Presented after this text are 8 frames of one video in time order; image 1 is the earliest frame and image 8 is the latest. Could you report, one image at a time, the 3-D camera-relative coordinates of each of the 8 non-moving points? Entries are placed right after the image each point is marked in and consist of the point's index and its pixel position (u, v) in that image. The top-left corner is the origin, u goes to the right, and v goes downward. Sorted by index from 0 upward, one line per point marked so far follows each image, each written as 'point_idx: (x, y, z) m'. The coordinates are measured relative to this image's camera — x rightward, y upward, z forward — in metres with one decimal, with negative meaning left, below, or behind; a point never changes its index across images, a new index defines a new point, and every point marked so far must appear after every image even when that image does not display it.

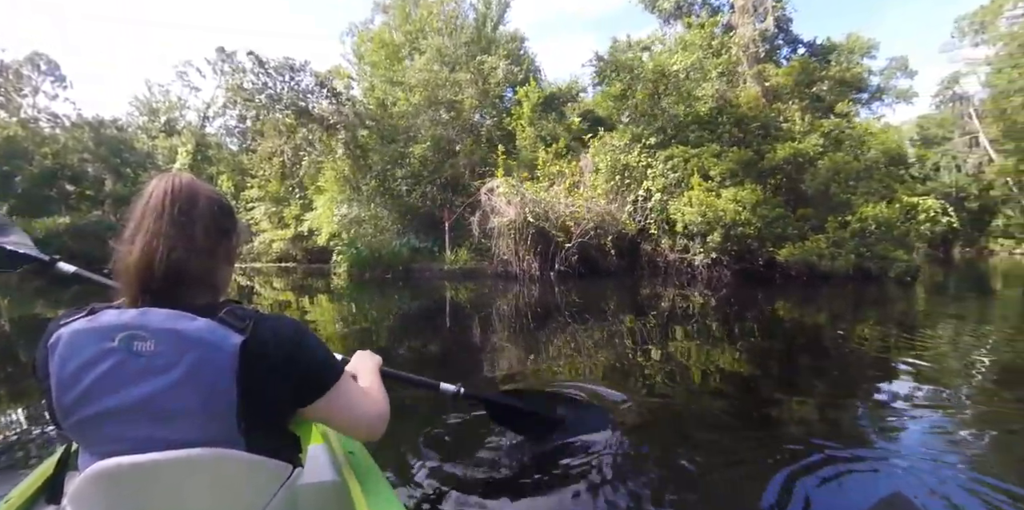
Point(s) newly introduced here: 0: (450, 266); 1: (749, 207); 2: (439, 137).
0: (-1.6, -0.3, +14.0) m
1: (+5.3, +1.1, +10.6) m
2: (-2.3, +3.7, +14.9) m
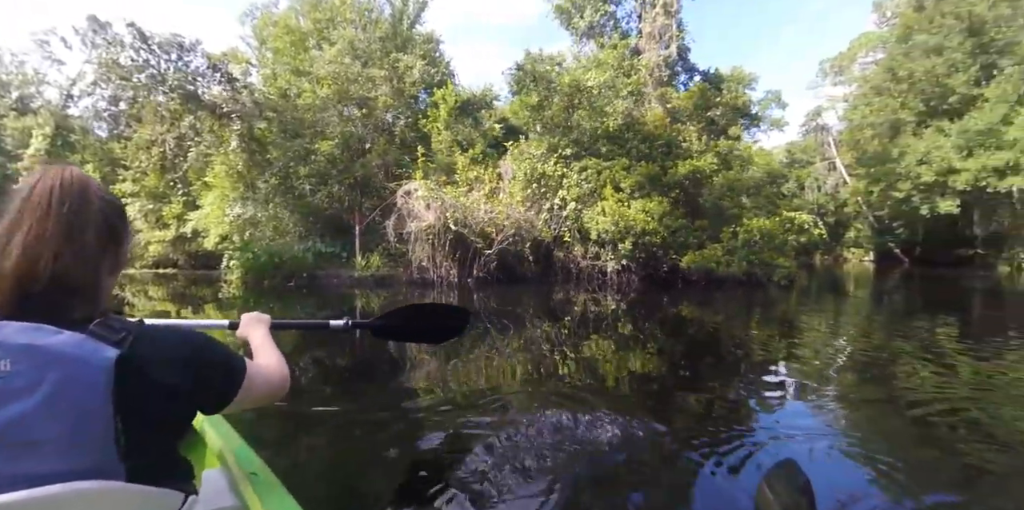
0: (-3.9, -0.5, +13.4) m
1: (+3.5, +0.9, +11.3) m
2: (-4.7, +3.6, +14.2) m
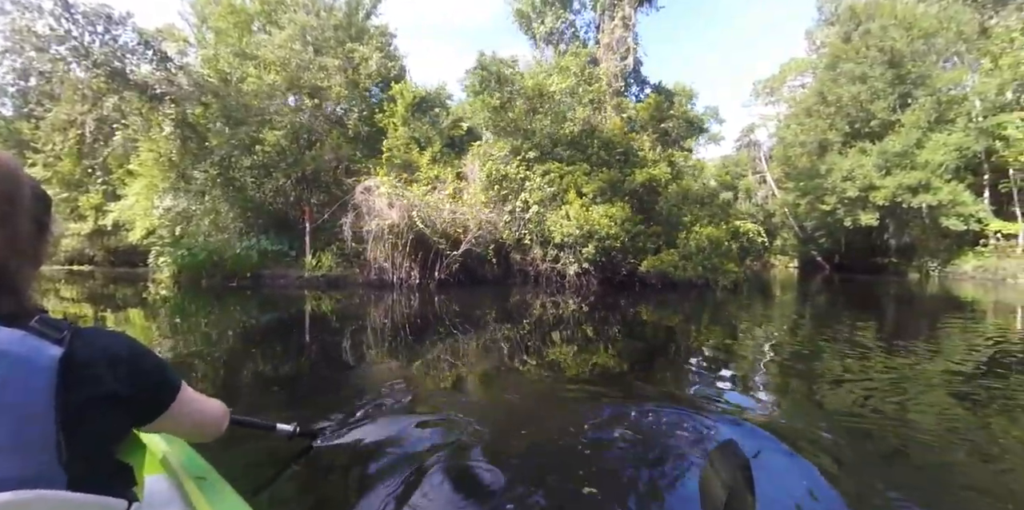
0: (-5.0, -0.4, +12.6) m
1: (+2.7, +0.8, +11.6) m
2: (-5.8, +3.6, +13.4) m
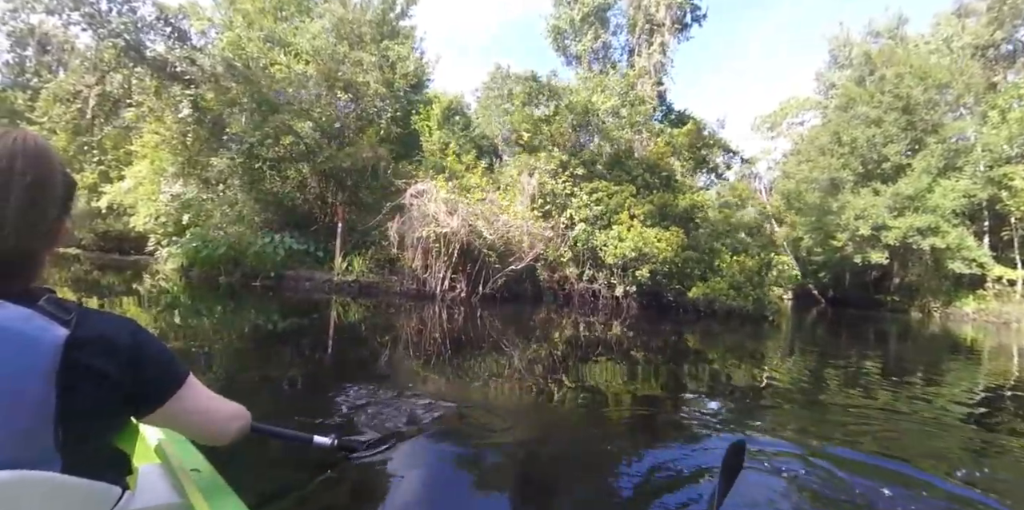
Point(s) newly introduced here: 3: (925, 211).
0: (-4.0, -0.5, +11.7) m
1: (+3.7, +0.2, +11.3) m
2: (-4.7, +3.5, +12.6) m
3: (+13.2, +1.4, +15.9) m
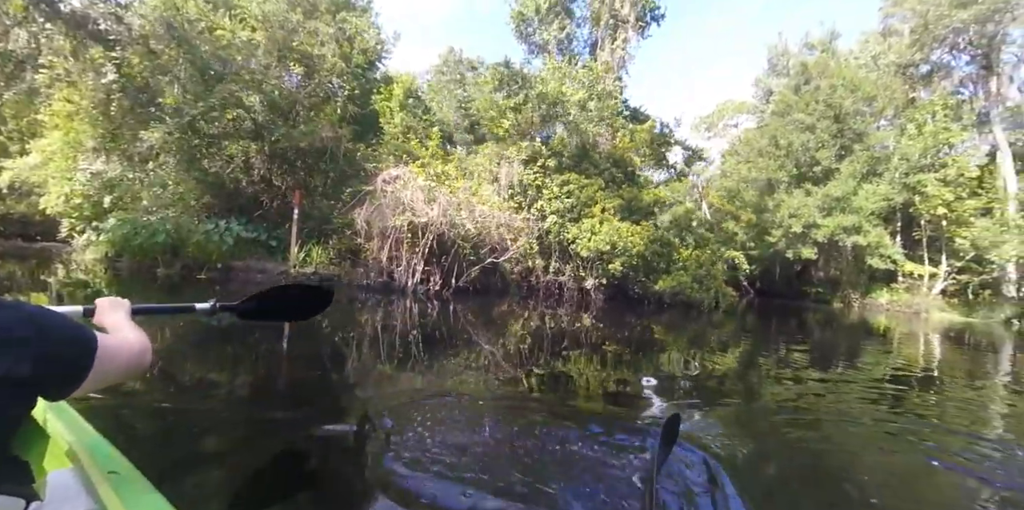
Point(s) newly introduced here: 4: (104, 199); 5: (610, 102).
0: (-4.7, -0.3, +10.8) m
1: (+3.0, +0.4, +11.5) m
2: (-5.4, +3.8, +11.5) m
3: (+11.8, +1.5, +17.3) m
4: (-9.6, +1.3, +11.6) m
5: (+2.5, +4.0, +13.1) m
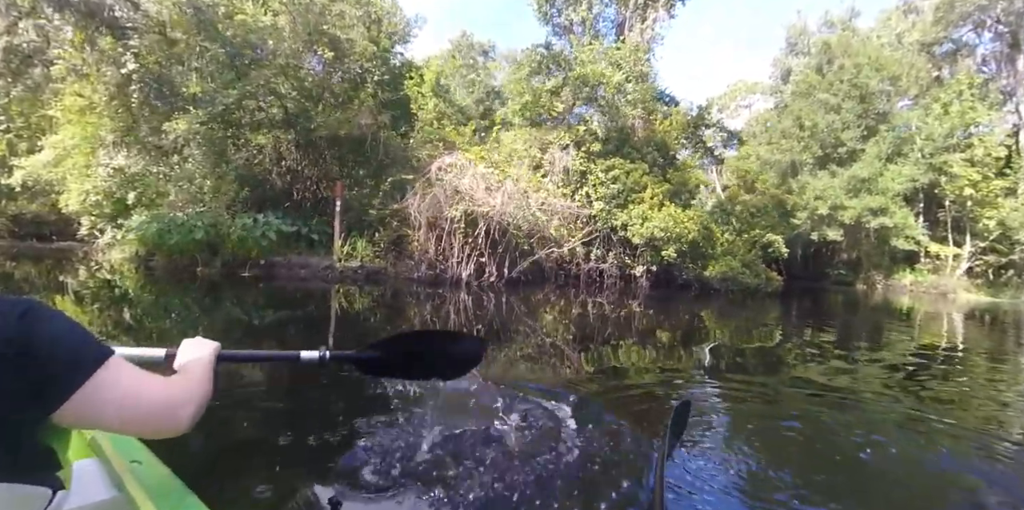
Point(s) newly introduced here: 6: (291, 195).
0: (-3.7, -0.2, +10.4) m
1: (+4.0, +0.7, +11.3) m
2: (-4.4, +3.9, +11.0) m
3: (+12.6, +2.1, +17.2) m
4: (-8.6, +1.3, +11.1) m
5: (+3.4, +4.4, +12.7) m
6: (-5.1, +1.4, +11.5) m
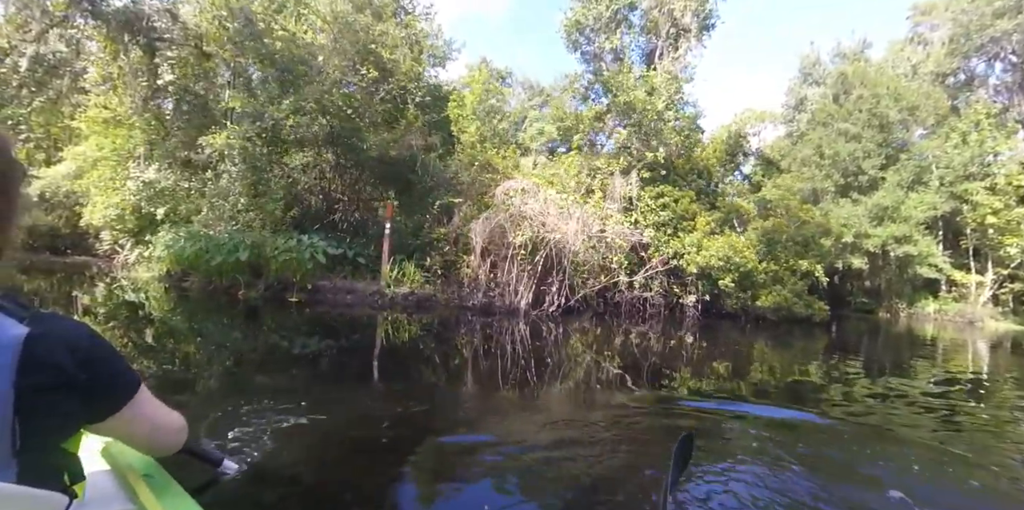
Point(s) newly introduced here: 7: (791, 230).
0: (-2.6, -0.7, +10.0) m
1: (+5.1, 0.0, +11.0) m
2: (-3.4, +3.4, +10.7) m
3: (+13.5, +1.2, +17.3) m
4: (-7.6, +0.8, +10.5) m
5: (+4.4, +3.7, +12.6) m
6: (-4.1, +0.8, +11.1) m
7: (+7.3, +0.7, +12.9) m
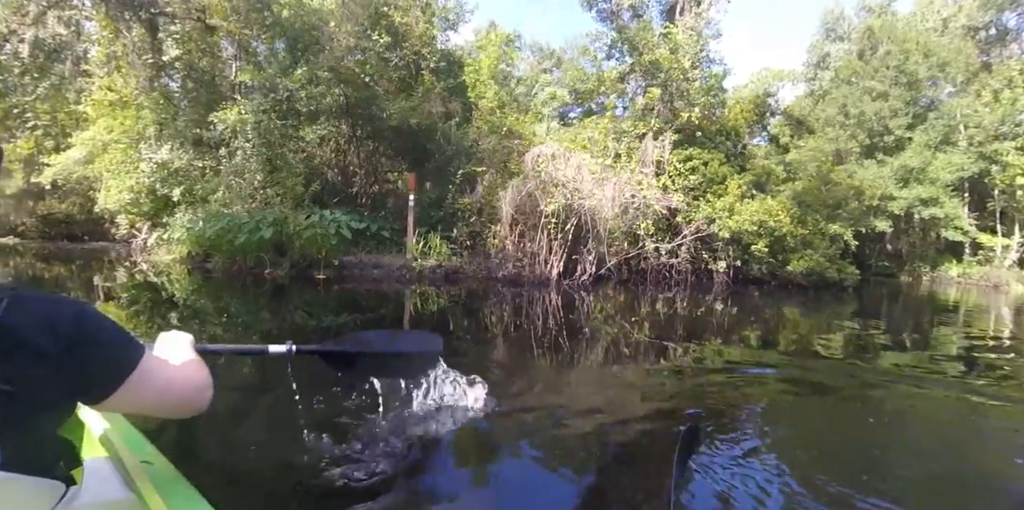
0: (-2.1, -0.1, +9.8) m
1: (+5.6, +0.8, +10.7) m
2: (-2.9, +4.0, +10.3) m
3: (+14.0, +2.4, +16.8) m
4: (-7.1, +1.4, +10.3) m
5: (+4.9, +4.5, +12.1) m
6: (-3.6, +1.4, +10.8) m
7: (+7.8, +1.6, +12.6) m
